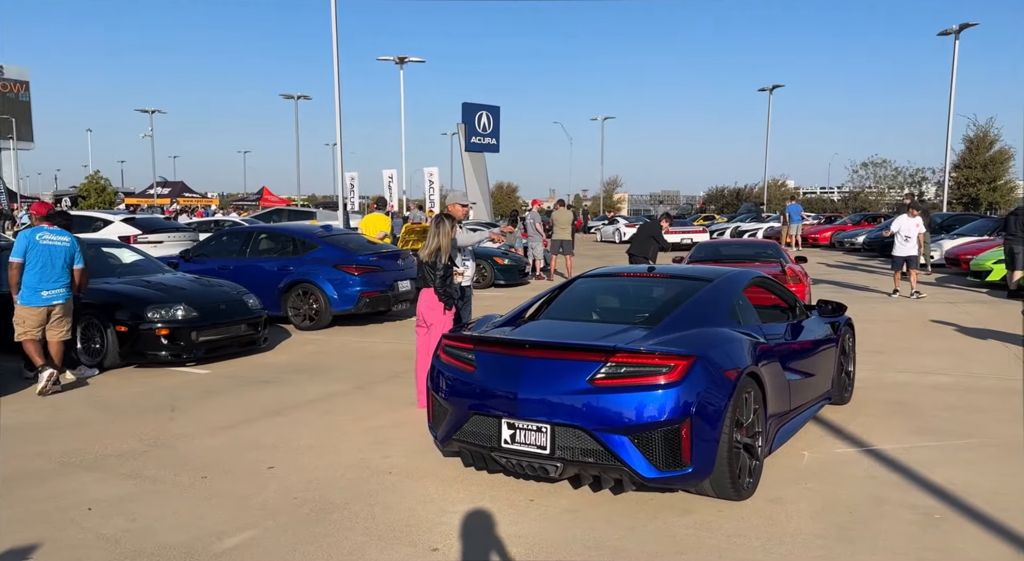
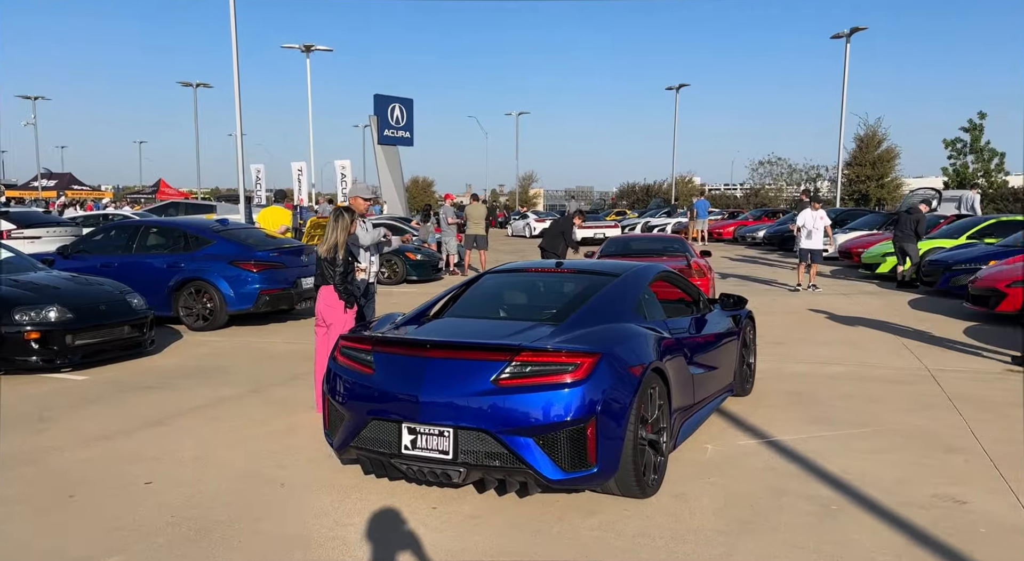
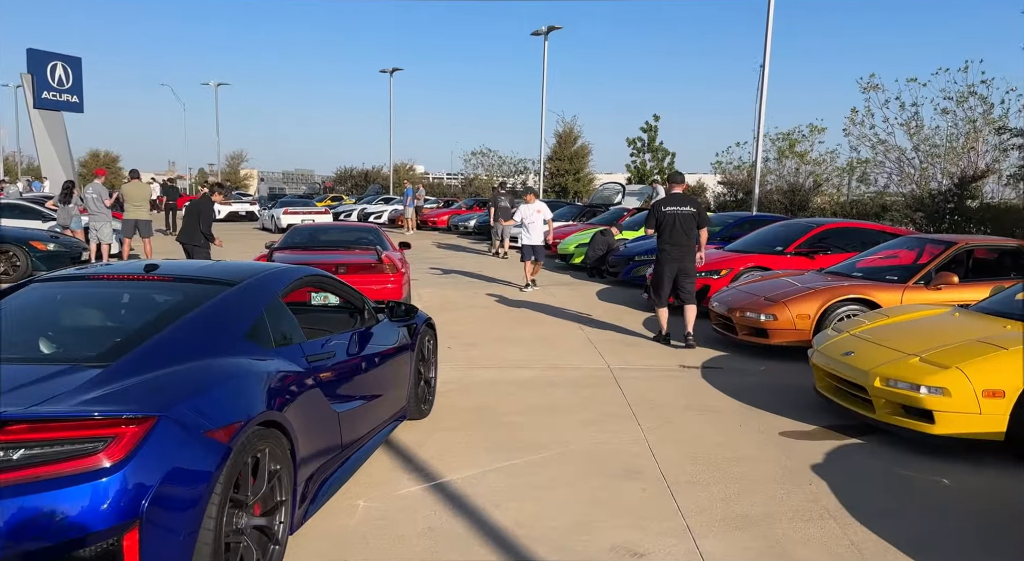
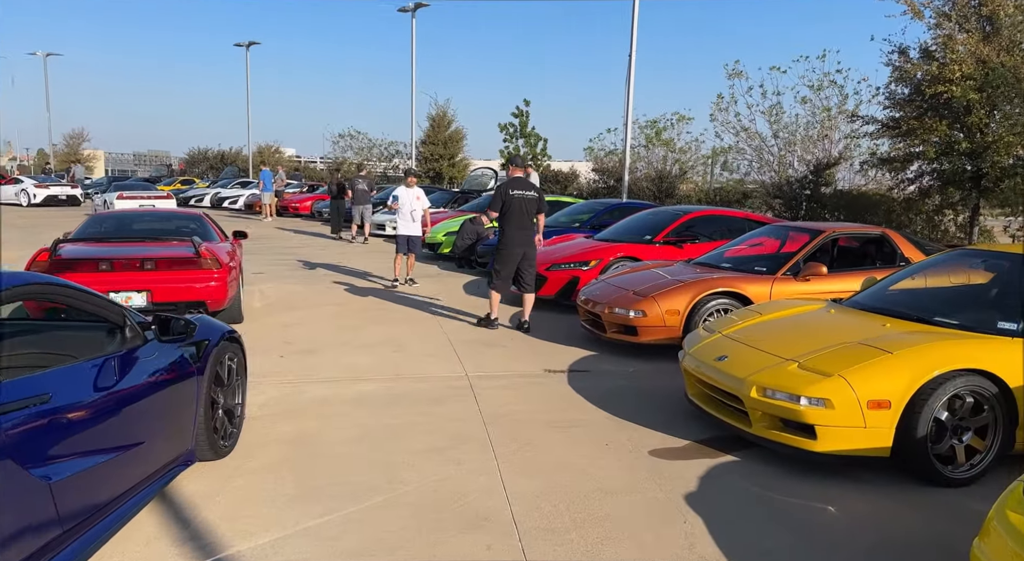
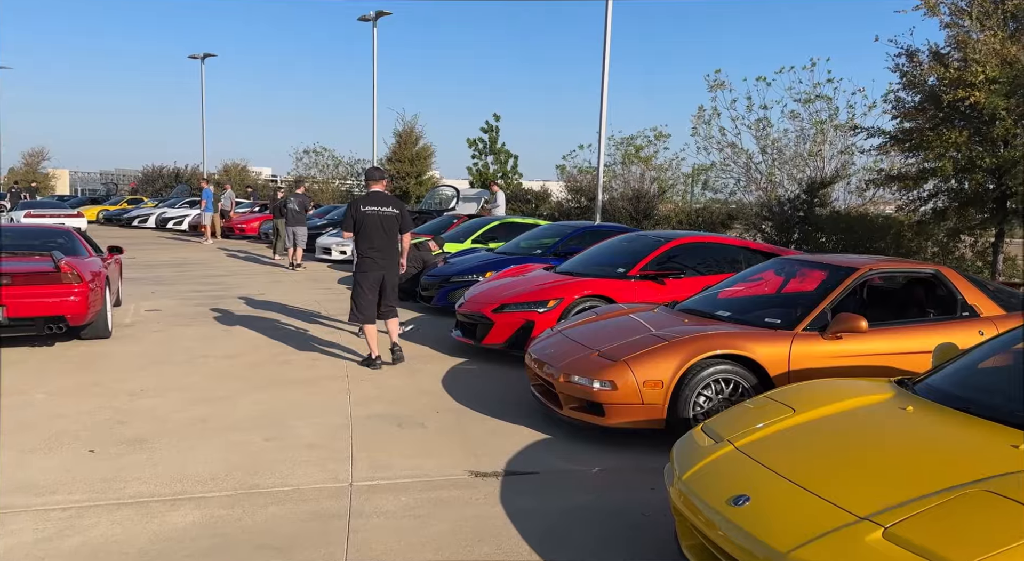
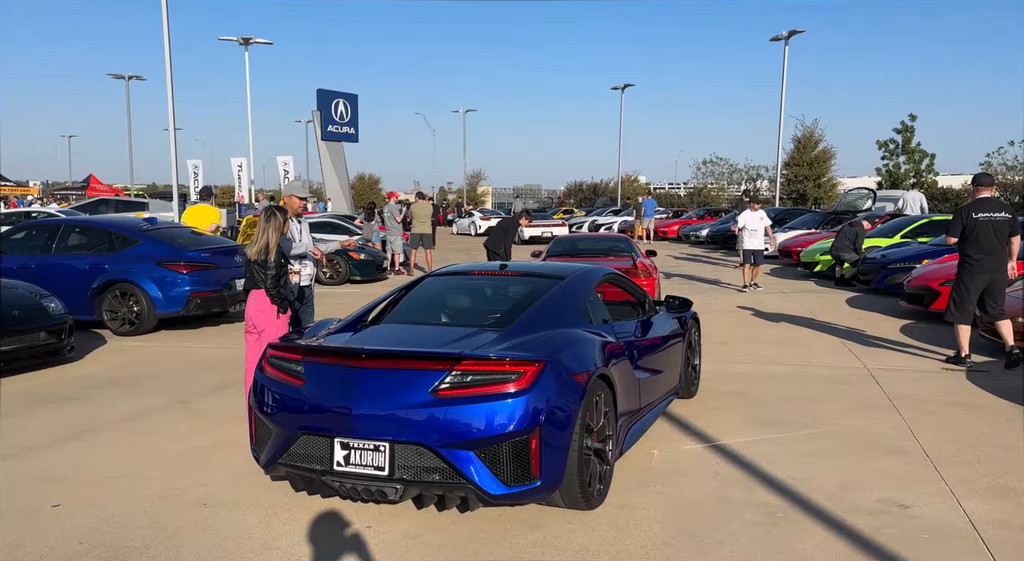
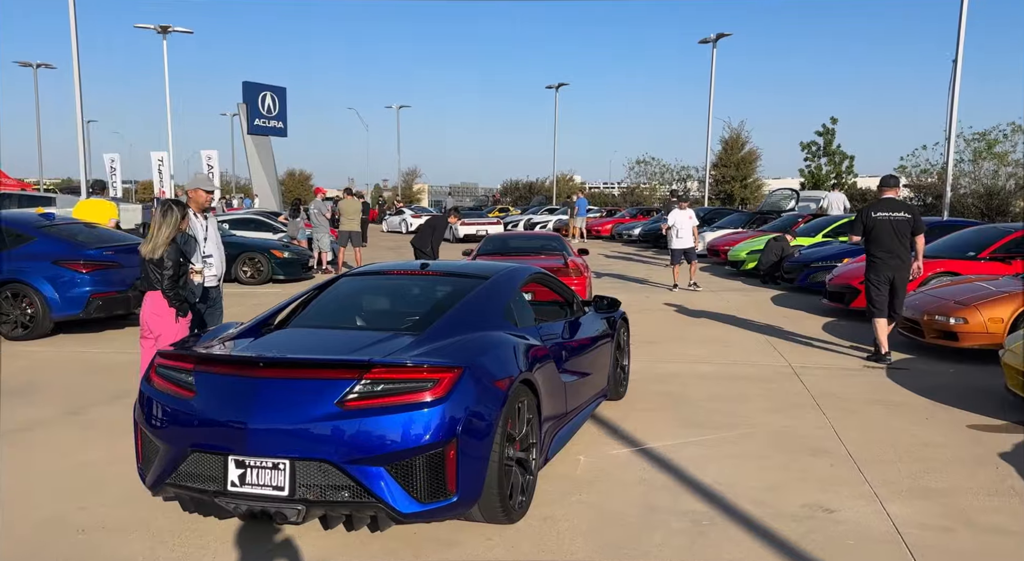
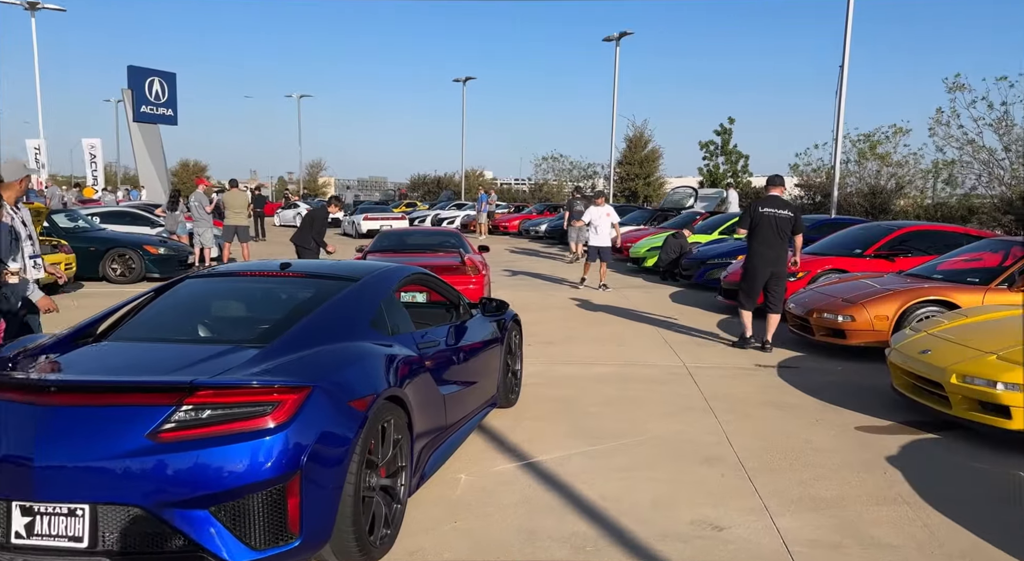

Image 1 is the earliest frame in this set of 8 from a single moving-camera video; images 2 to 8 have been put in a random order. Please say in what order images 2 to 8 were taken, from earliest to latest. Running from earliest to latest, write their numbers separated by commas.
2, 6, 7, 8, 3, 4, 5
